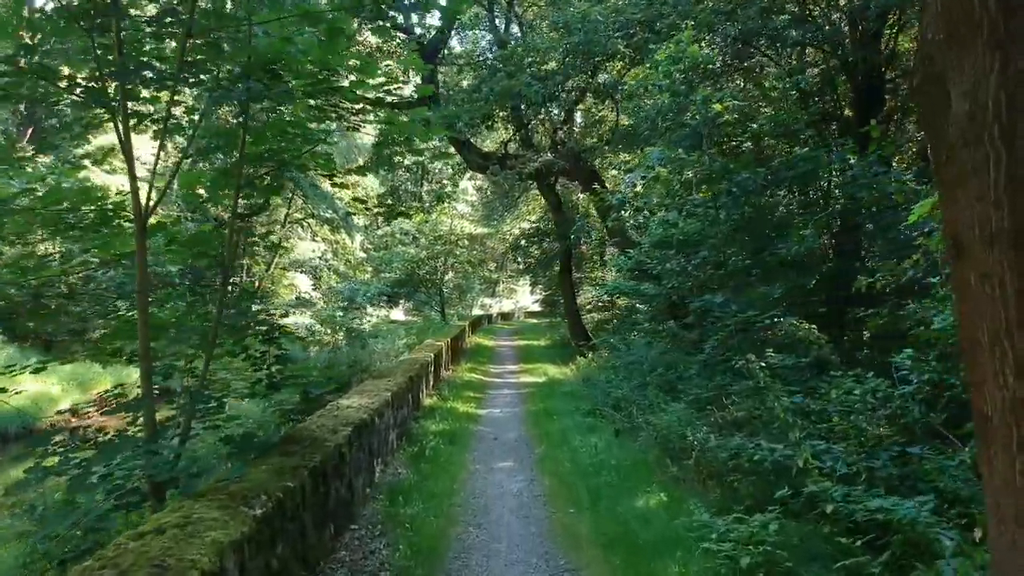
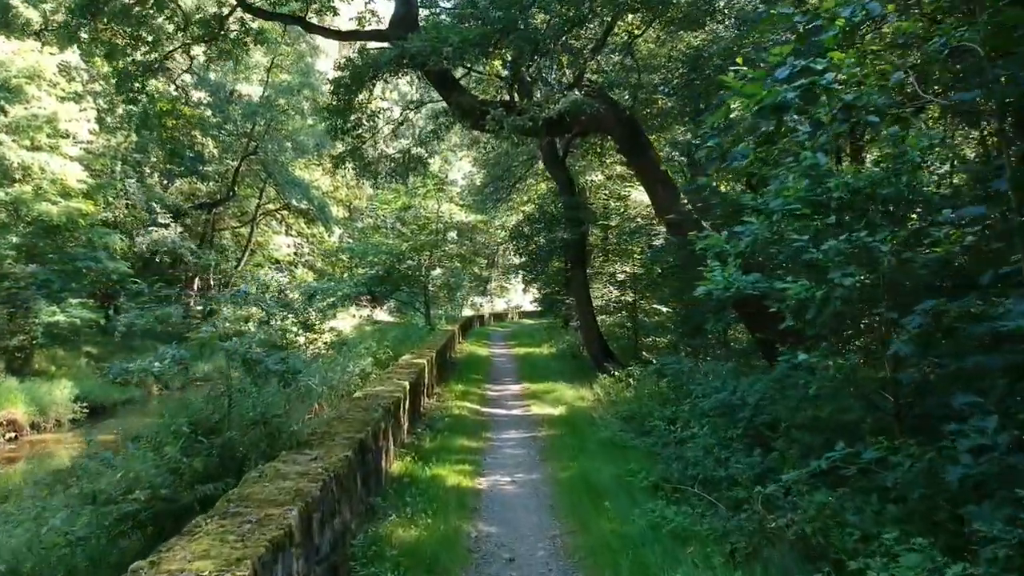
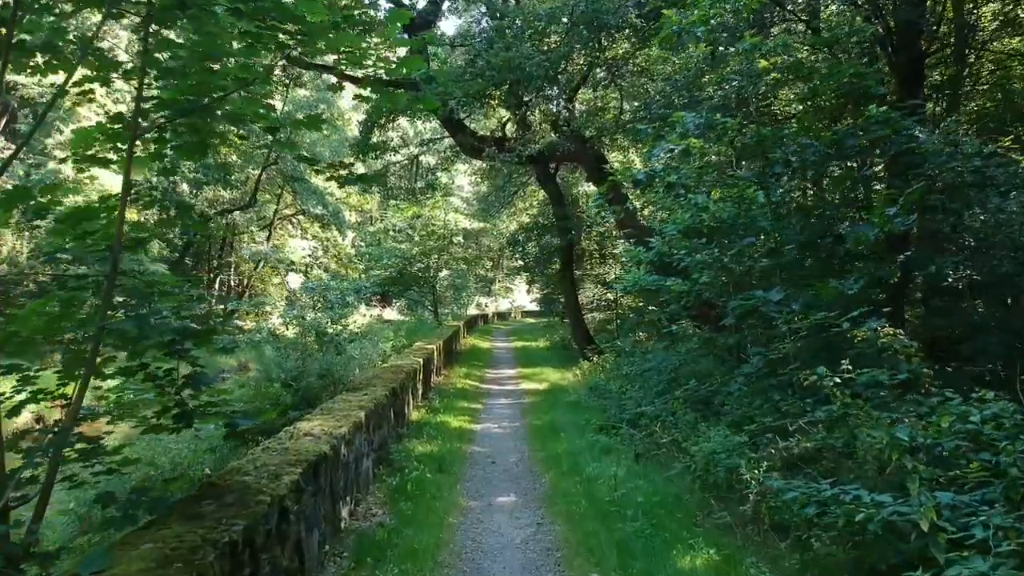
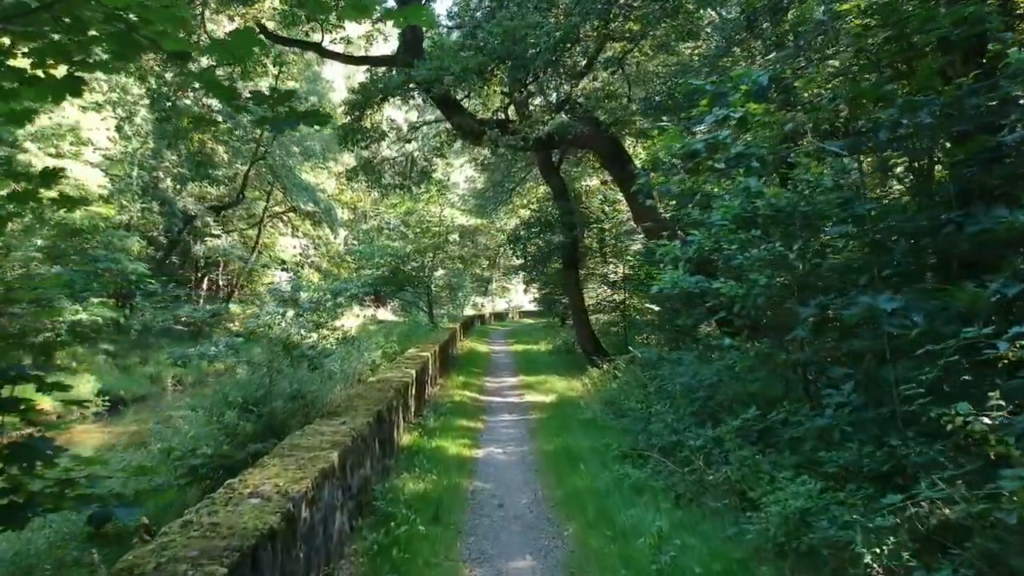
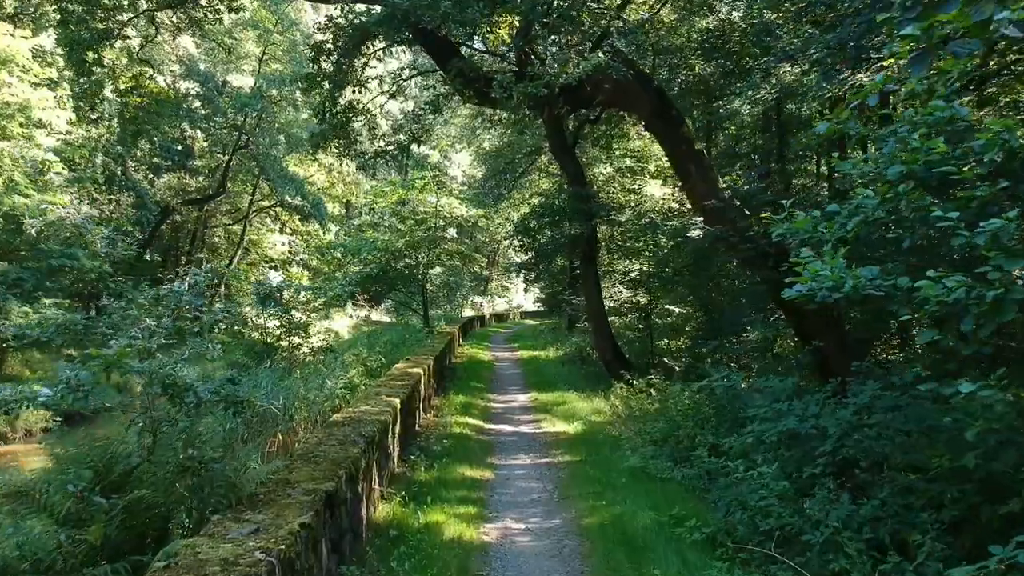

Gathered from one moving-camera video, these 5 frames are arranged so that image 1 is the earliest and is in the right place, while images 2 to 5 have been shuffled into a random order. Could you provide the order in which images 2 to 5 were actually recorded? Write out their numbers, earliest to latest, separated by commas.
3, 4, 2, 5
